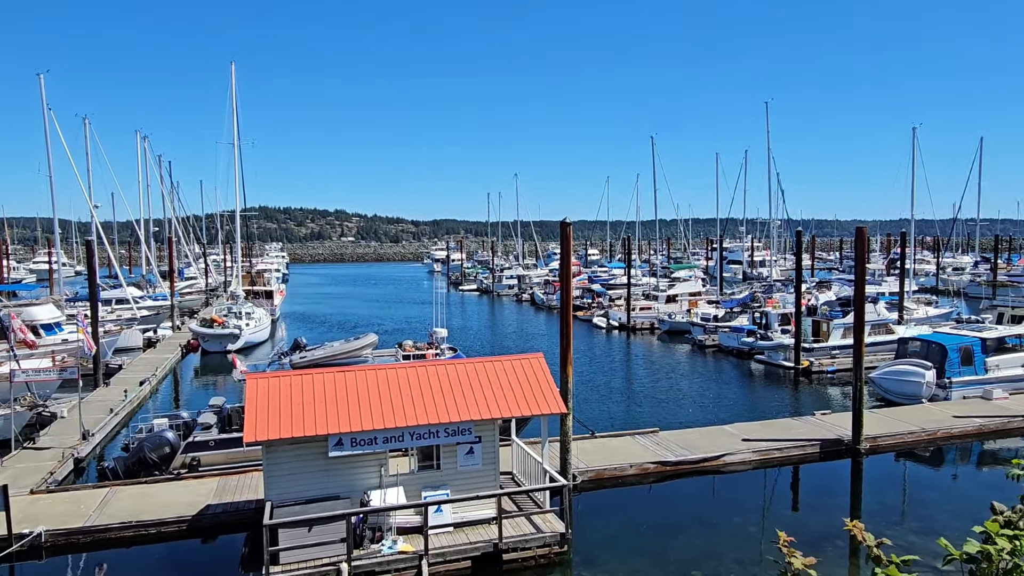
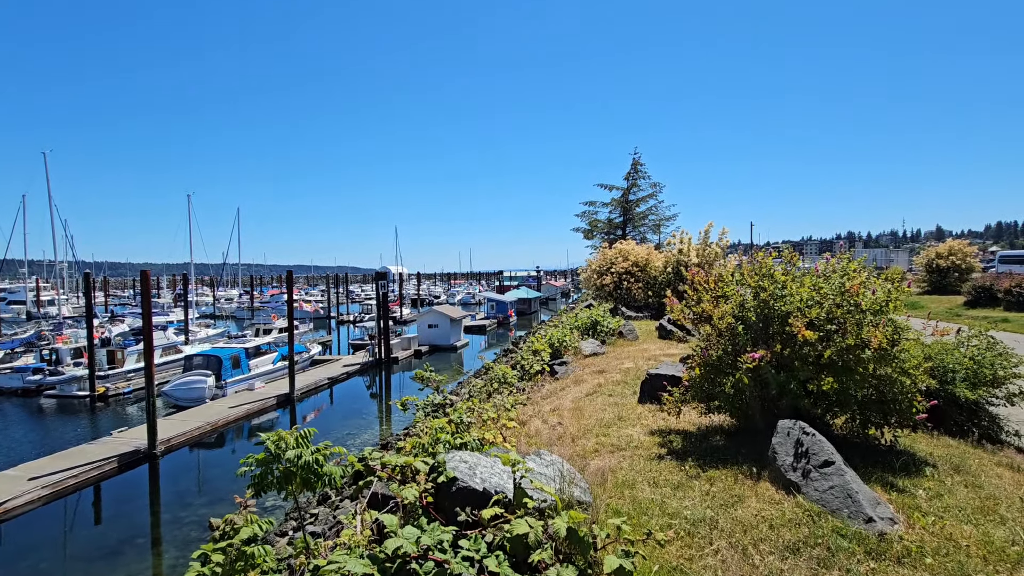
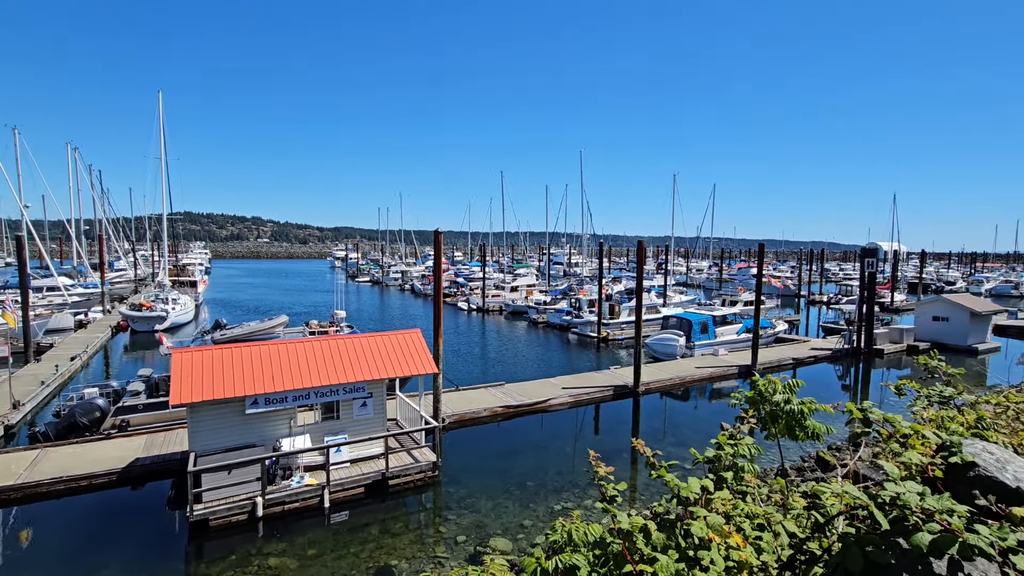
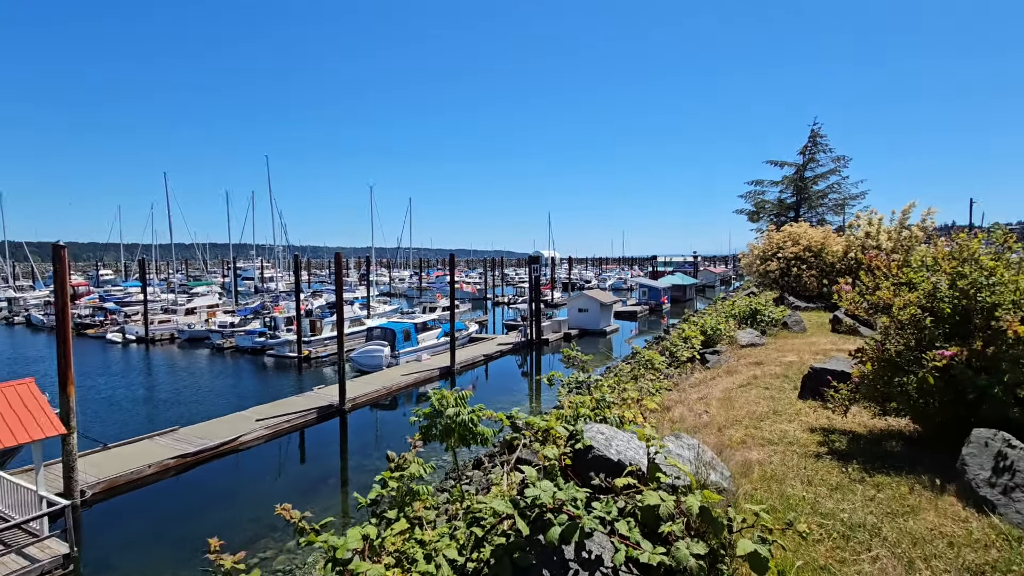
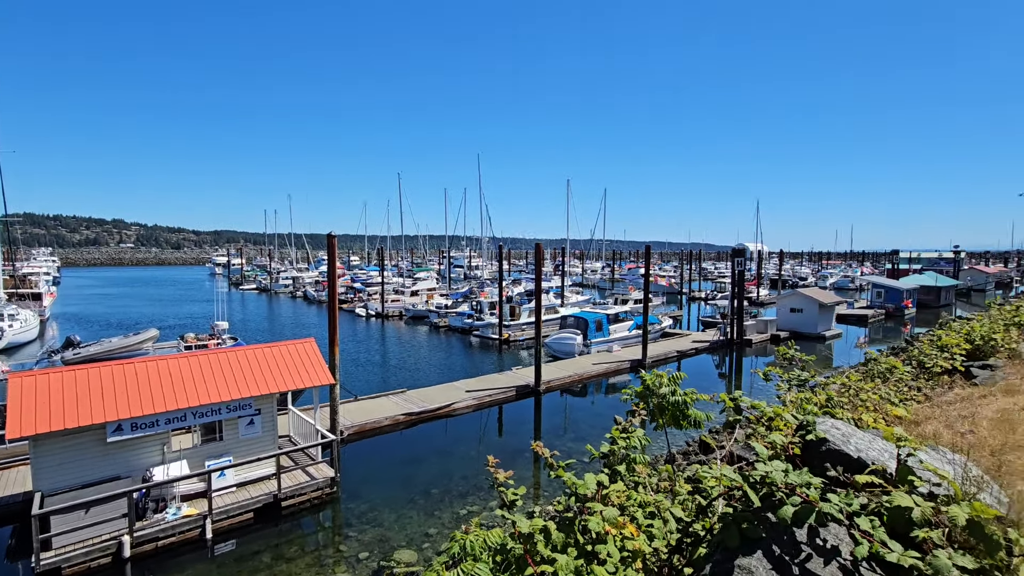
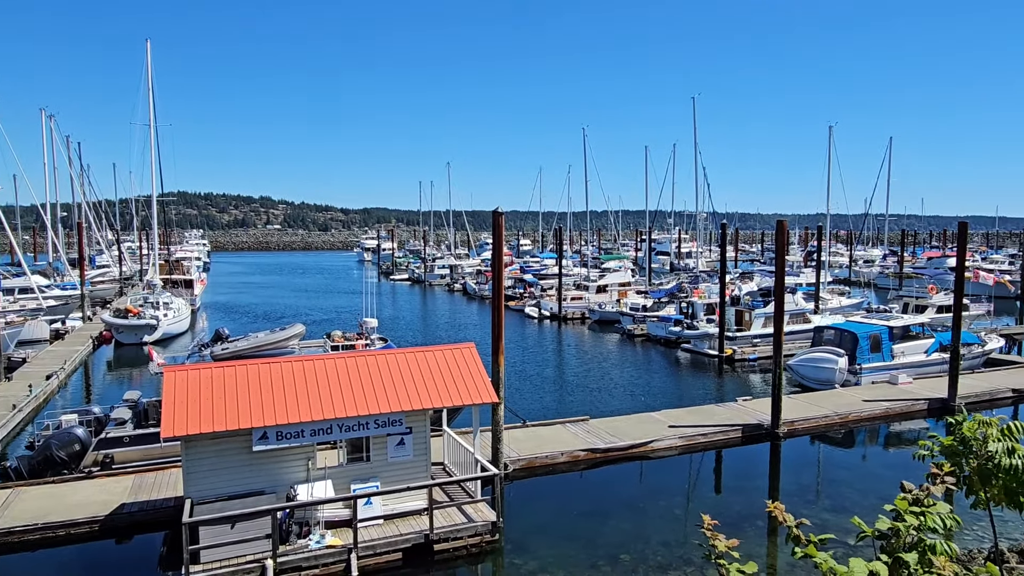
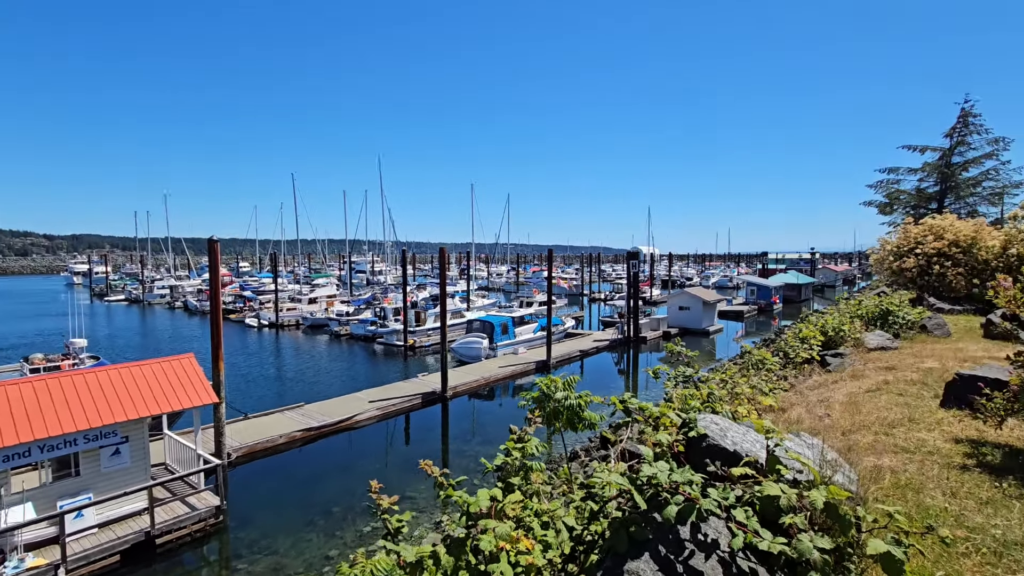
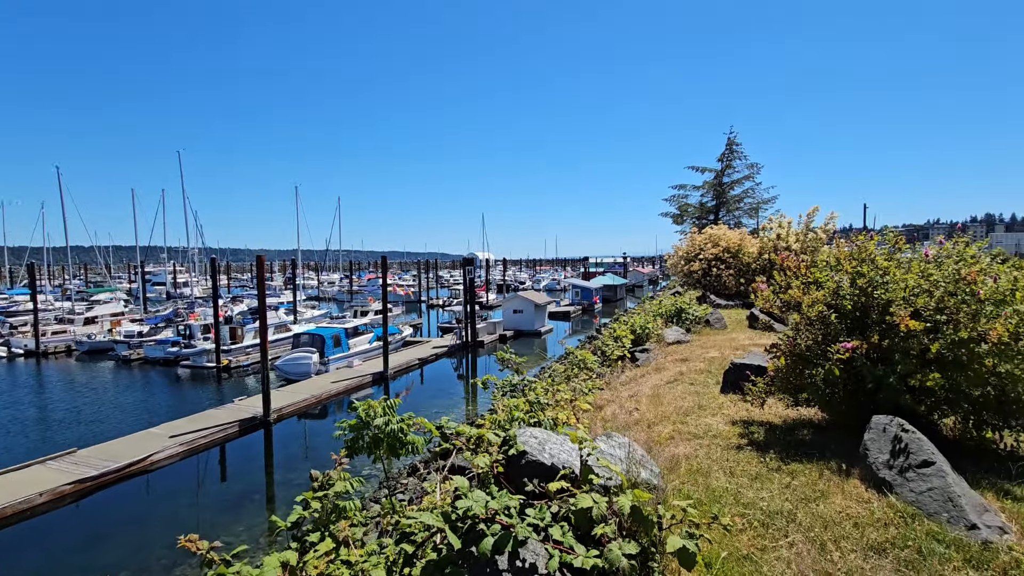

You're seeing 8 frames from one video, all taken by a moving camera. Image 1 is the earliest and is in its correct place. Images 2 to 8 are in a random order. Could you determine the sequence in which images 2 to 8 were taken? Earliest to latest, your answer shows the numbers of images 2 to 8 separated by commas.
6, 3, 5, 7, 4, 8, 2
